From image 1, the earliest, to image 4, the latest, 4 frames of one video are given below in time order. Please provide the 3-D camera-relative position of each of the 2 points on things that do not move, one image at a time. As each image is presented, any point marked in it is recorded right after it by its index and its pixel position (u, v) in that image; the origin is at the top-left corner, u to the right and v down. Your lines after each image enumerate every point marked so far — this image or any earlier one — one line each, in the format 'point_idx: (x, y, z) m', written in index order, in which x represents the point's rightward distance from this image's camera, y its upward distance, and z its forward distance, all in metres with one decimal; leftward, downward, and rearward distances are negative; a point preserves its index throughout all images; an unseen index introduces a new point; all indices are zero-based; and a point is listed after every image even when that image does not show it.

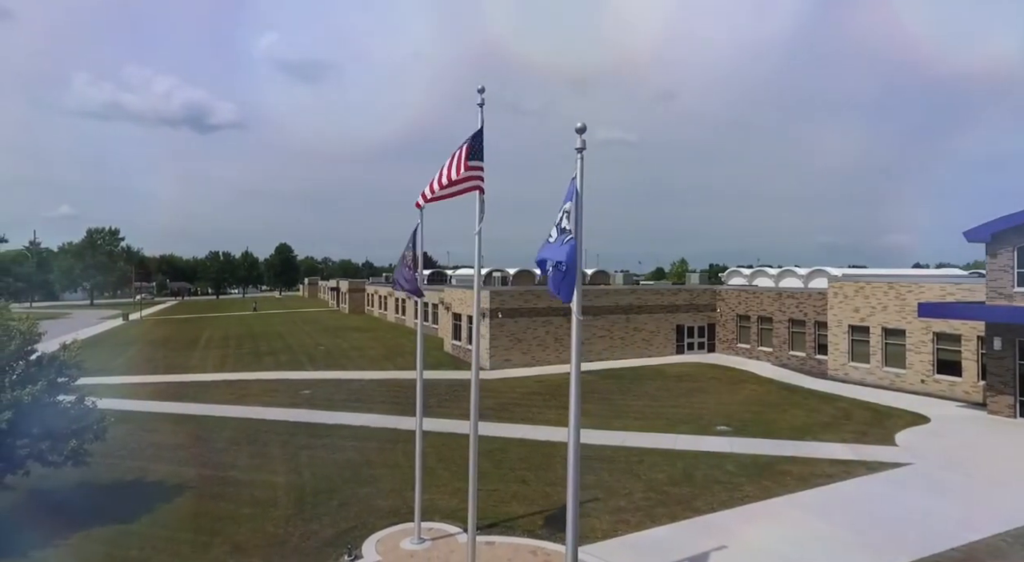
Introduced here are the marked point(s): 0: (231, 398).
0: (-8.2, -3.4, +19.0) m
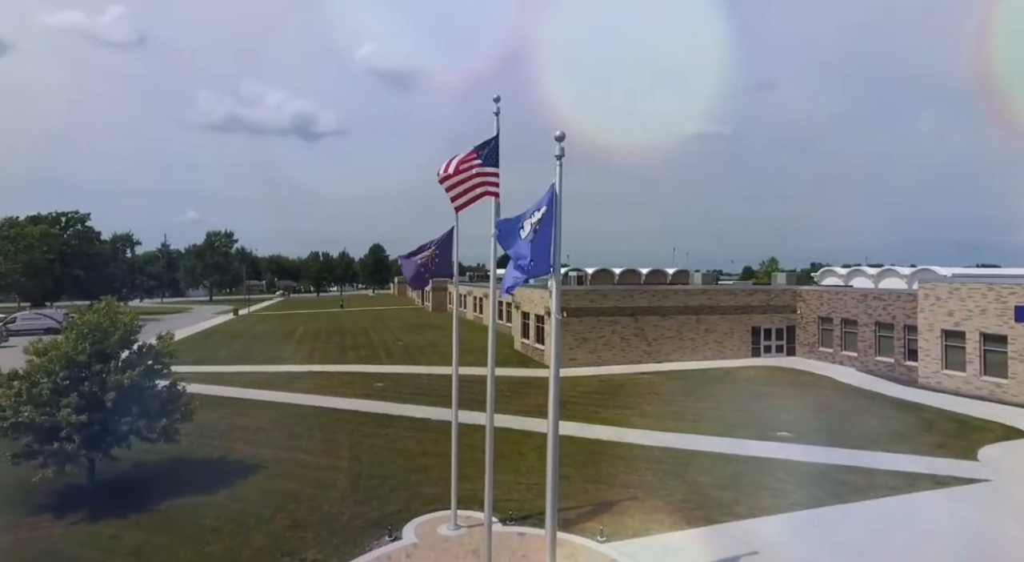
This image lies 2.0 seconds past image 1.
0: (-6.3, -3.4, +20.7) m
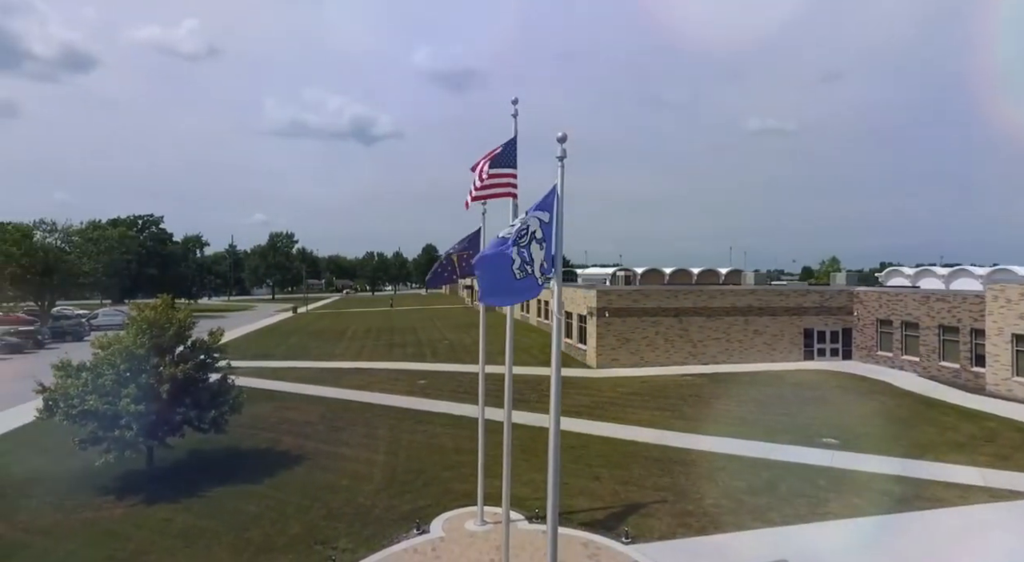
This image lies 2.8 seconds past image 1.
0: (-5.0, -3.4, +21.4) m
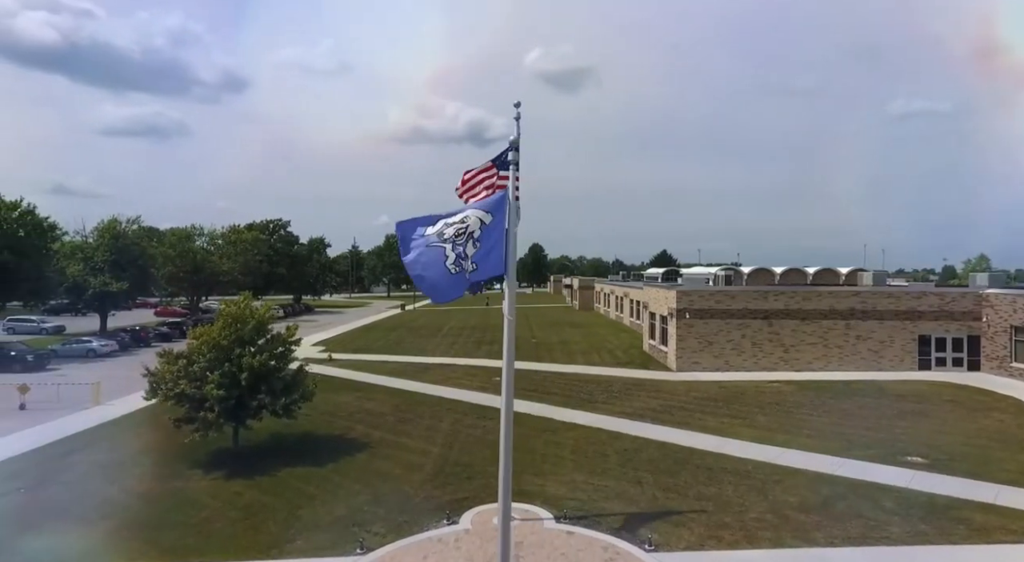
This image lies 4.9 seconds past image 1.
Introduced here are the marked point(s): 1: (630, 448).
0: (-2.6, -3.3, +22.3) m
1: (+2.9, -4.0, +16.0) m
